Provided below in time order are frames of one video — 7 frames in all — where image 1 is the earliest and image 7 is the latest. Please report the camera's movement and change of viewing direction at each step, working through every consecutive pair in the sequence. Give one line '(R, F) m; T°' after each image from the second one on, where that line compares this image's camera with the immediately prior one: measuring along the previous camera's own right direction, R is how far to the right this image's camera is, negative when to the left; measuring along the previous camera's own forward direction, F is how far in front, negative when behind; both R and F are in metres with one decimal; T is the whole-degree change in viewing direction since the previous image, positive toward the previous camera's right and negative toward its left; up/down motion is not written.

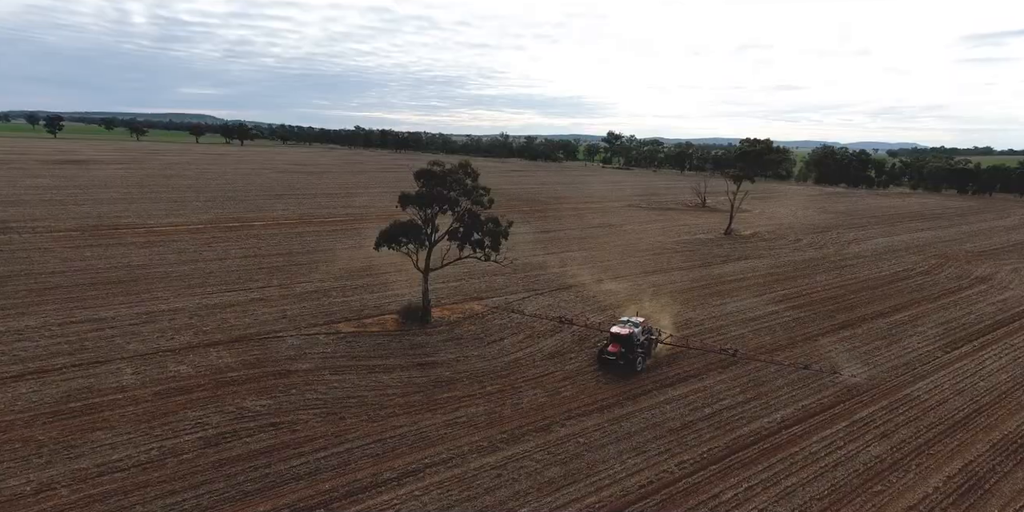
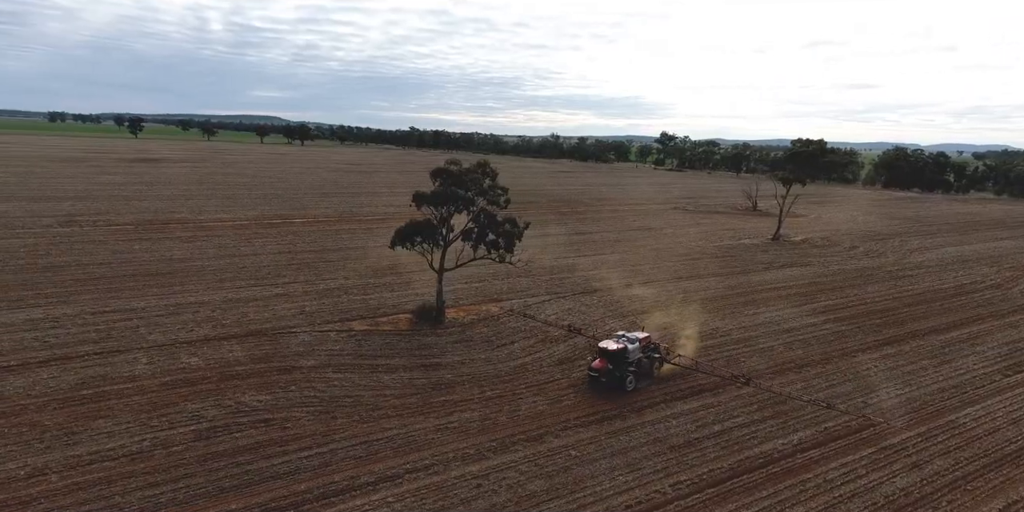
(+1.9, +0.7) m; -6°
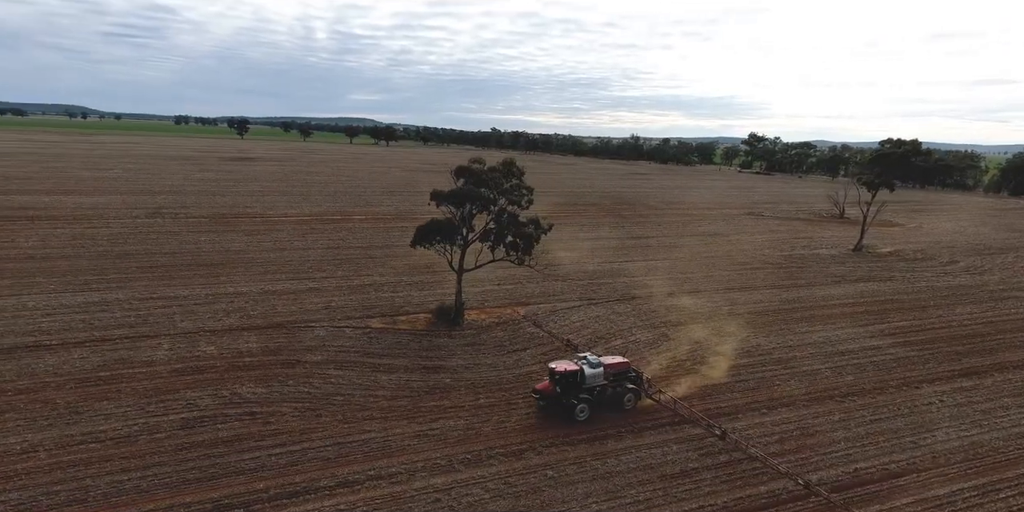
(+2.9, +1.3) m; -9°
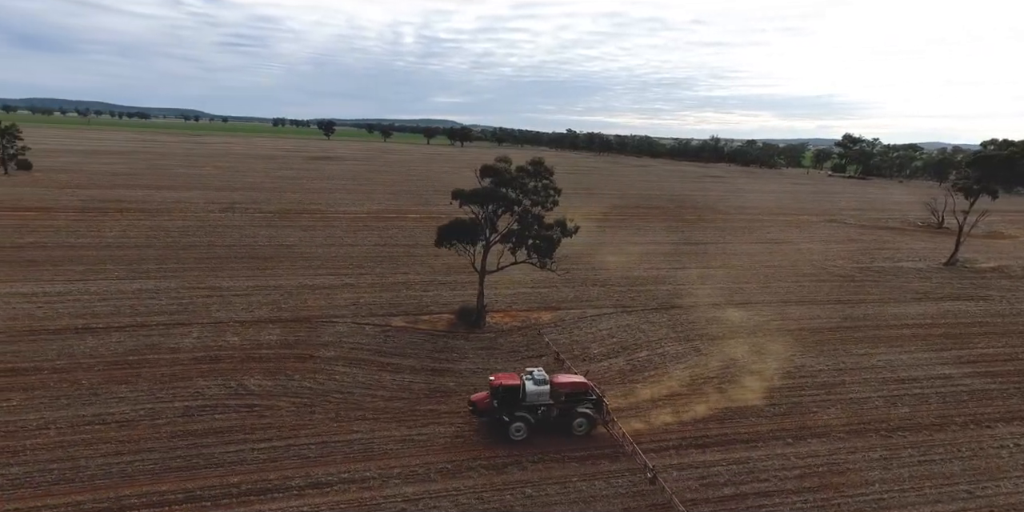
(+2.4, +1.1) m; -9°
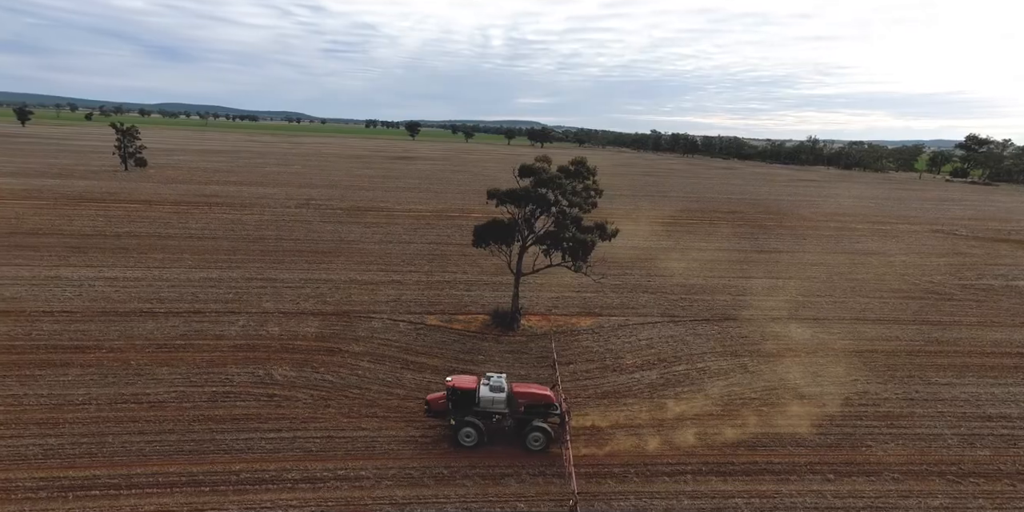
(+2.0, +0.9) m; -9°
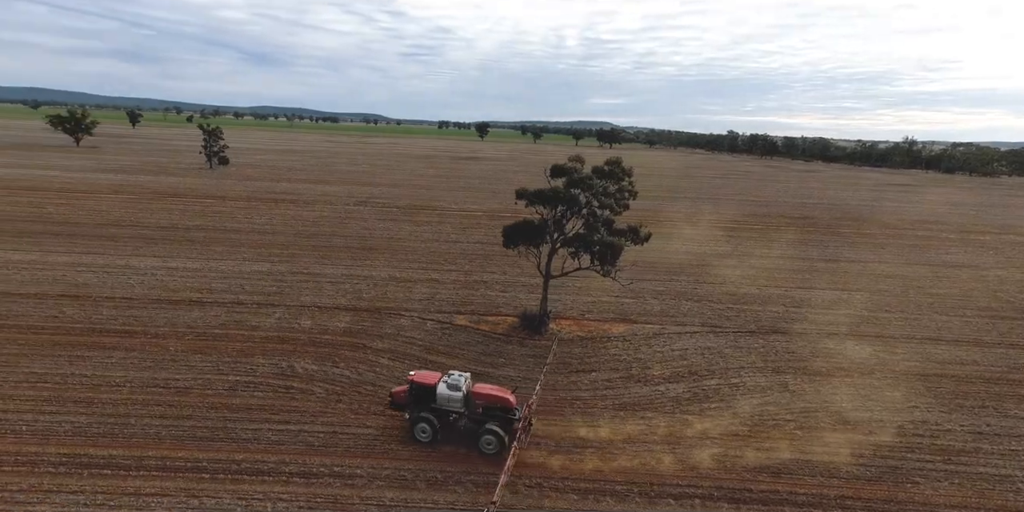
(+1.7, +0.8) m; -8°
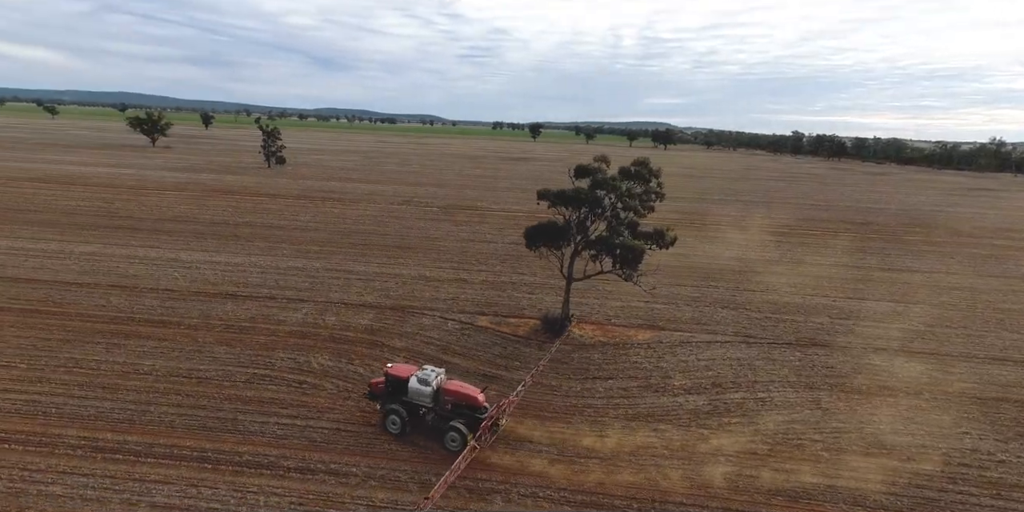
(+1.3, +0.6) m; -6°
